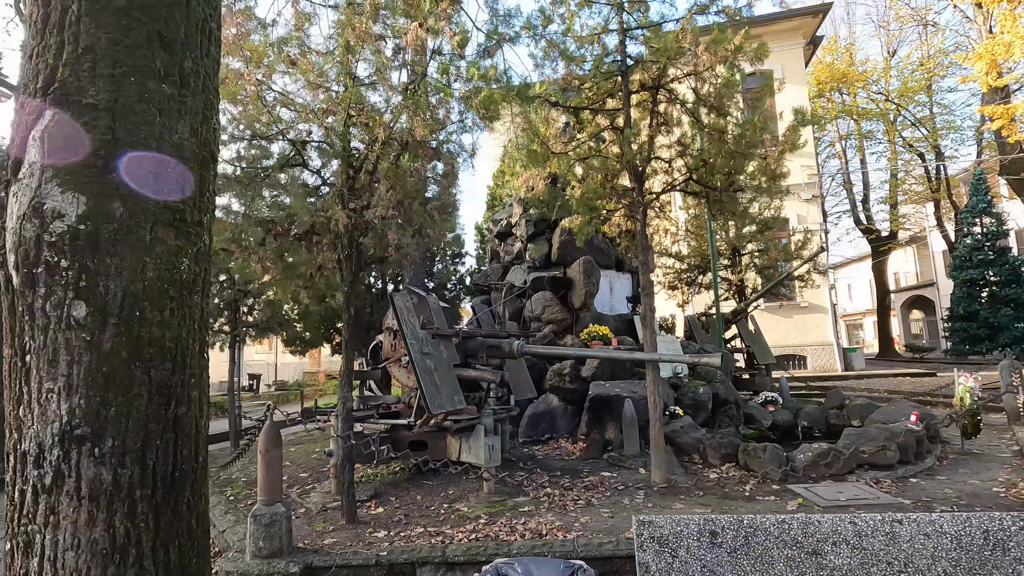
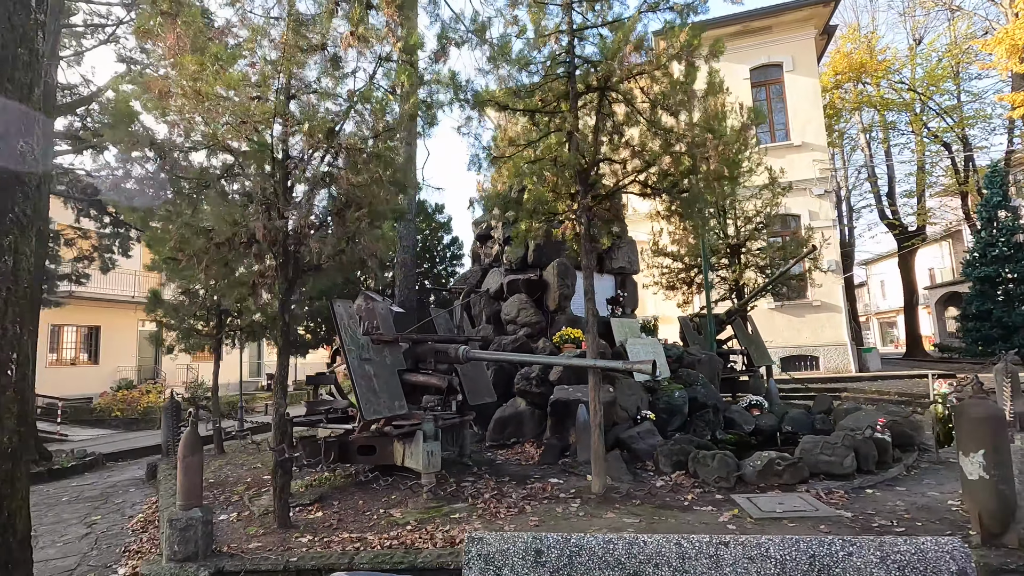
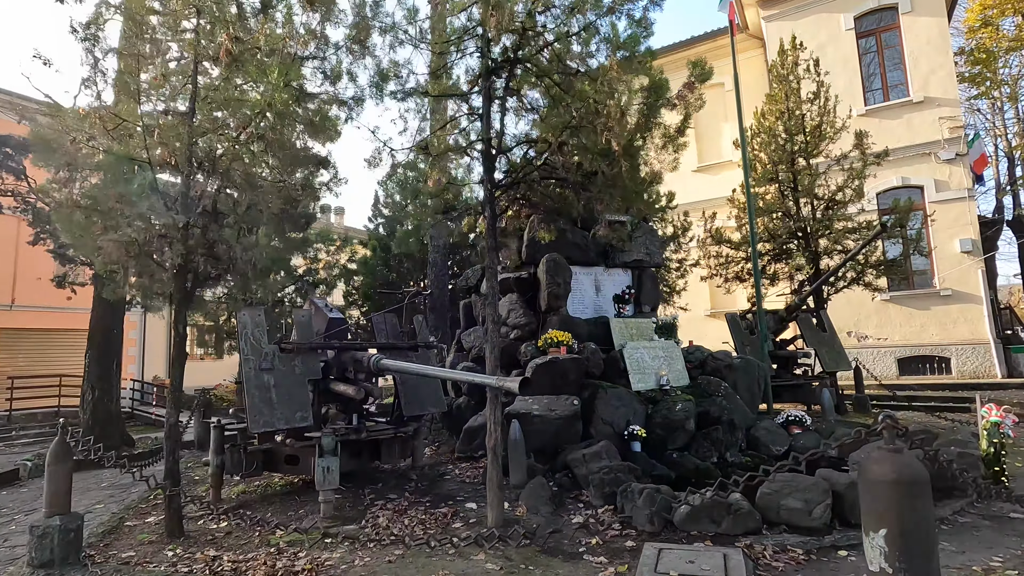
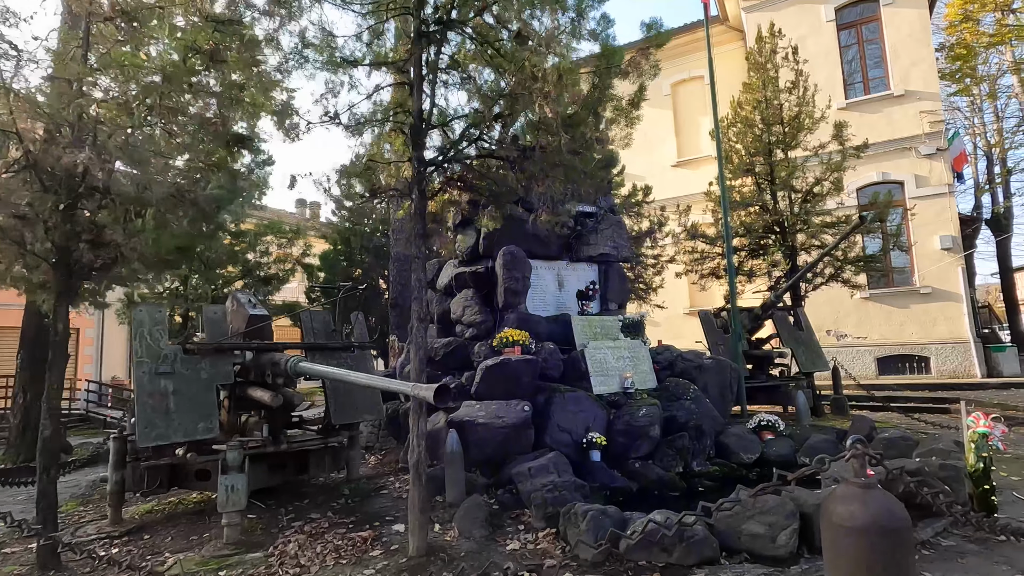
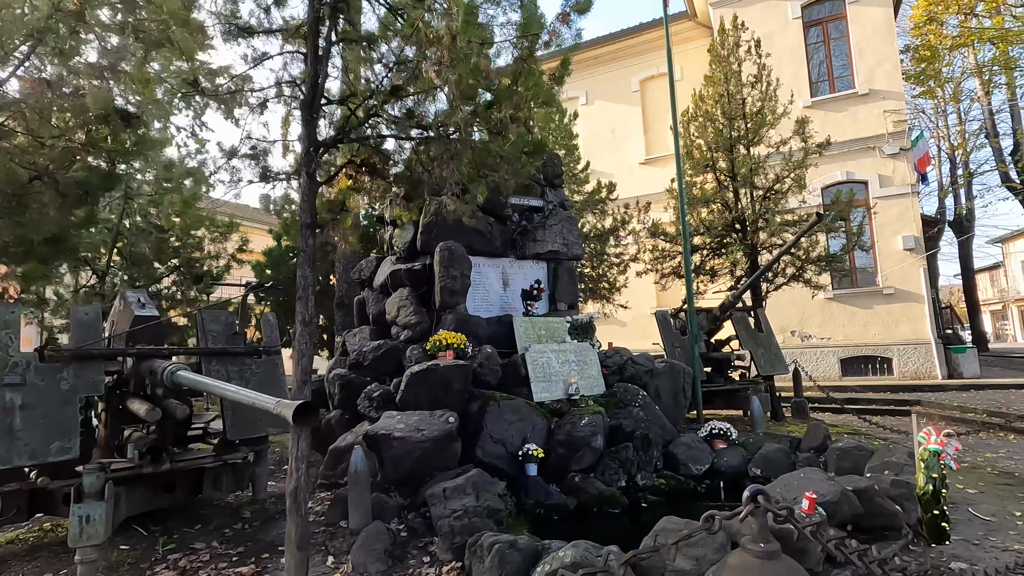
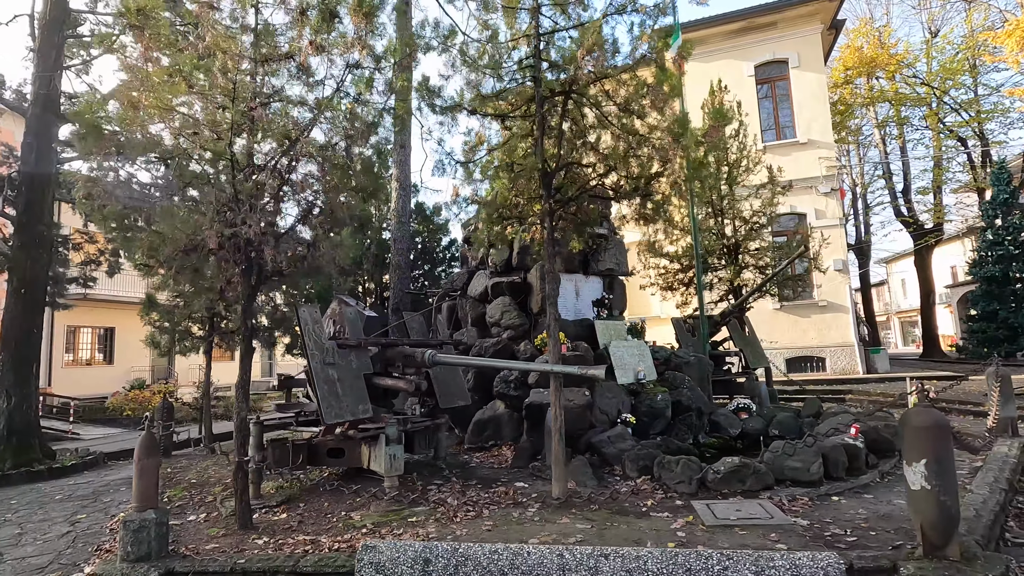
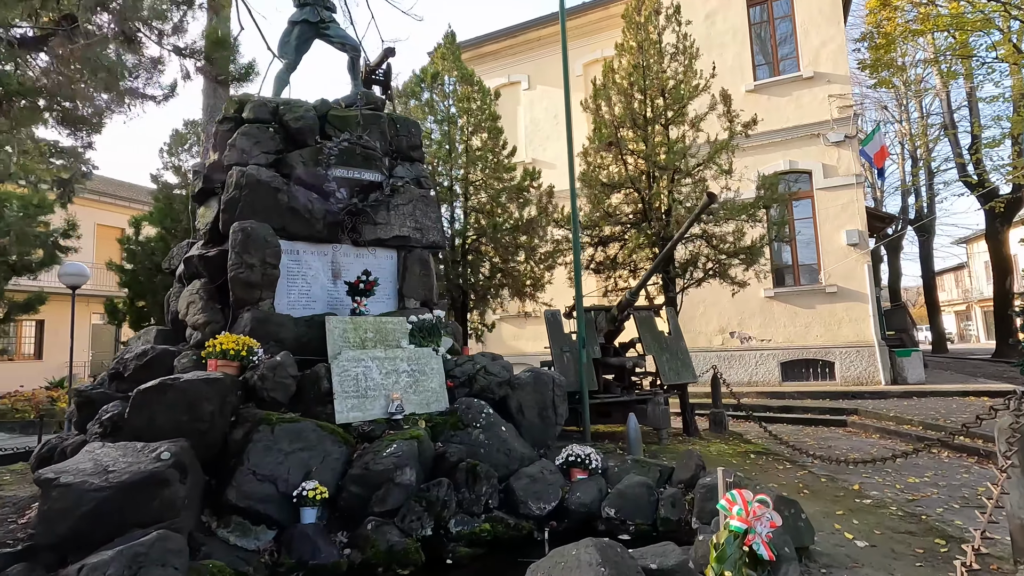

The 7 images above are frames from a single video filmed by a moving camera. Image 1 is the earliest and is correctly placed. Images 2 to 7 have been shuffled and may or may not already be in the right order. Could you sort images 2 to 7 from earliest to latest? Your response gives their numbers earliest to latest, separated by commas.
2, 6, 3, 4, 5, 7
